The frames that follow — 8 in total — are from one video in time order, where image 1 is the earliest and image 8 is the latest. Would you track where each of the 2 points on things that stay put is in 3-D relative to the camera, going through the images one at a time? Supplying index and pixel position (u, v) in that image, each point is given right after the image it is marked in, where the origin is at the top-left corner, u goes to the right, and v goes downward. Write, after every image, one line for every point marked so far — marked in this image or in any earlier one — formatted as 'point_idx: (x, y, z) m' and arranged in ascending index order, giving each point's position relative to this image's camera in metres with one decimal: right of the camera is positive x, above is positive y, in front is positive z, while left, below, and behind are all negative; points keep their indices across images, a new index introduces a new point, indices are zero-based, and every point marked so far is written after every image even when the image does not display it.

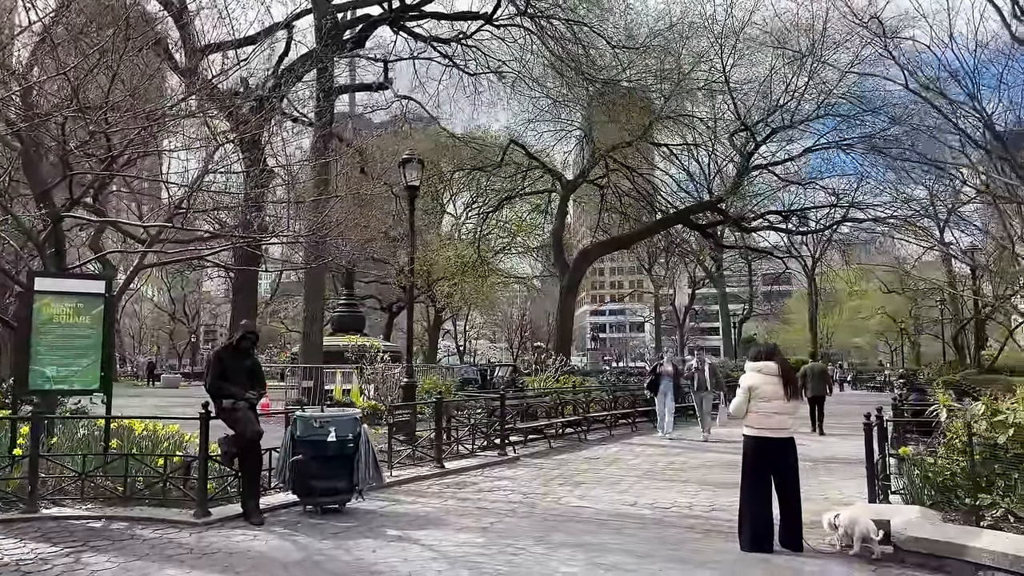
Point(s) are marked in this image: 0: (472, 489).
0: (-0.4, -2.1, +8.8) m
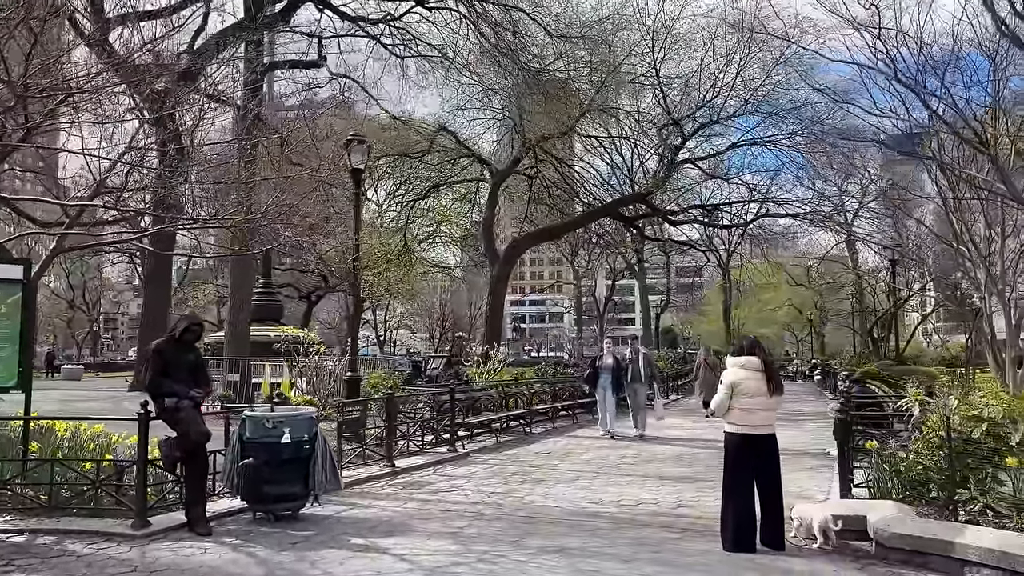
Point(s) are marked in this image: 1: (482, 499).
0: (-0.8, -2.0, +8.4) m
1: (-0.2, -2.0, +8.0) m
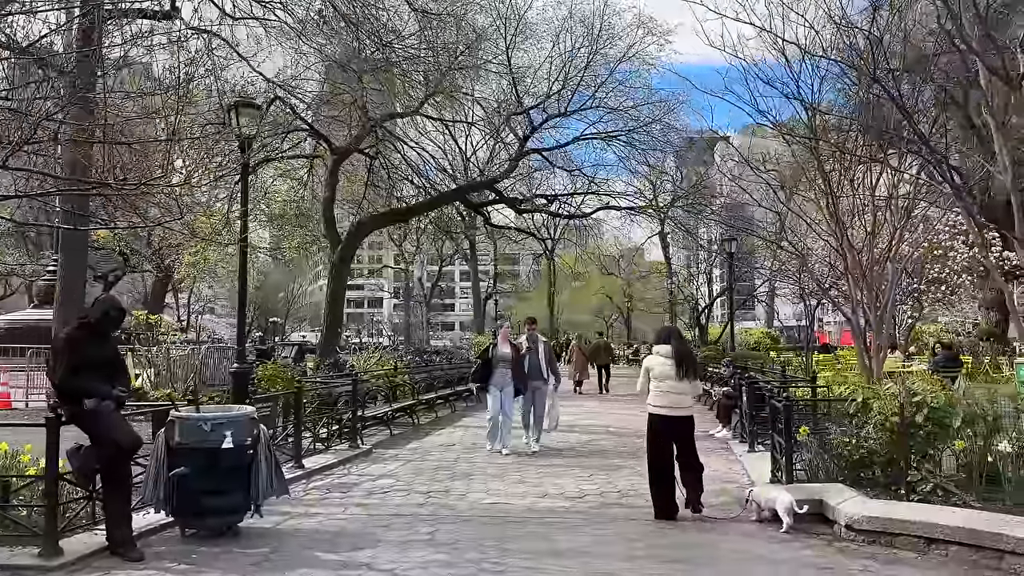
0: (-1.4, -1.8, +7.7) m
1: (-0.7, -1.9, +7.4) m
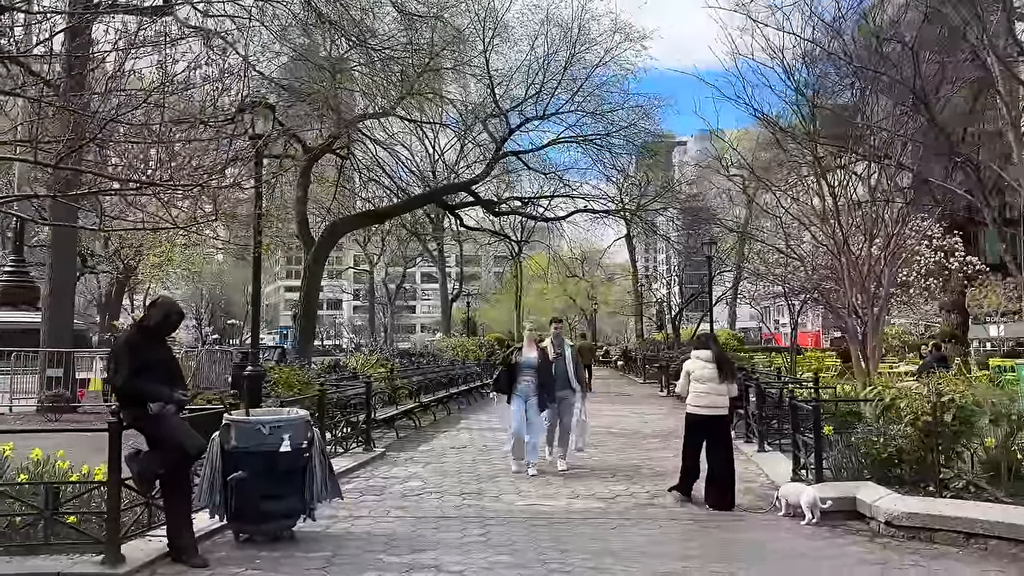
0: (-1.1, -1.9, +7.6) m
1: (-0.4, -1.9, +7.4) m
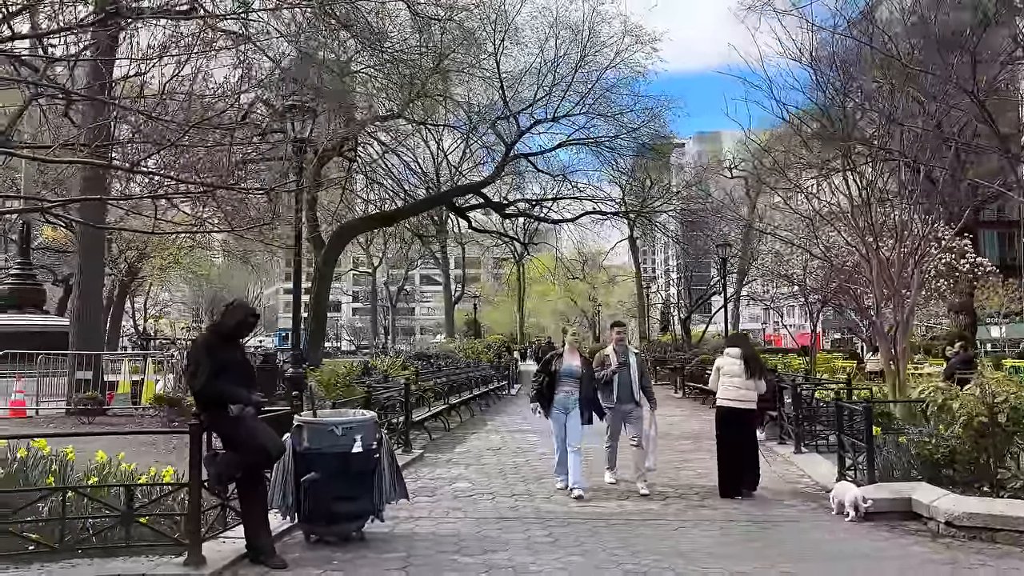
0: (-0.6, -1.9, +7.6) m
1: (+0.1, -1.9, +7.4) m
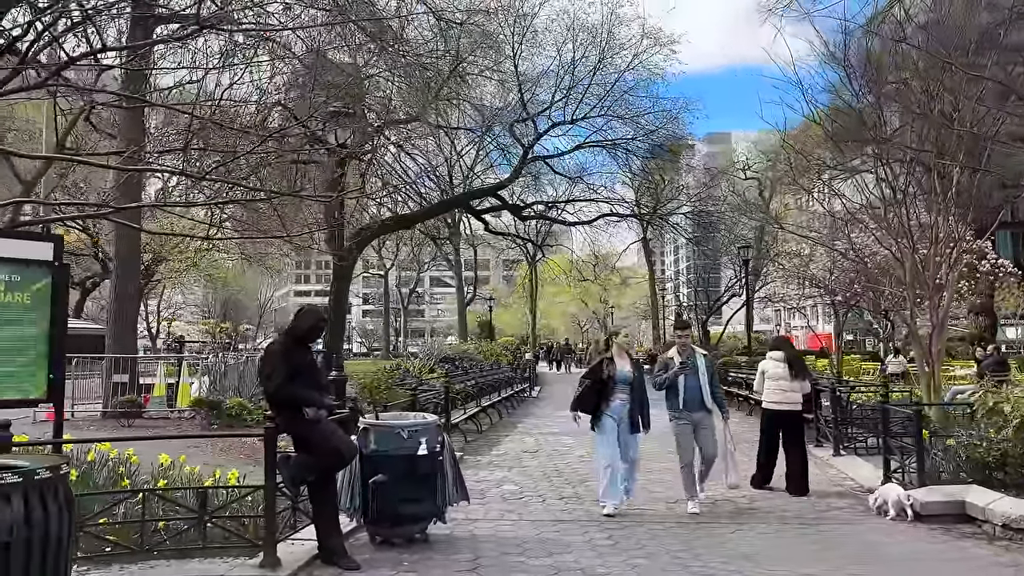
0: (-0.1, -1.9, +7.7) m
1: (+0.5, -1.9, +7.5) m
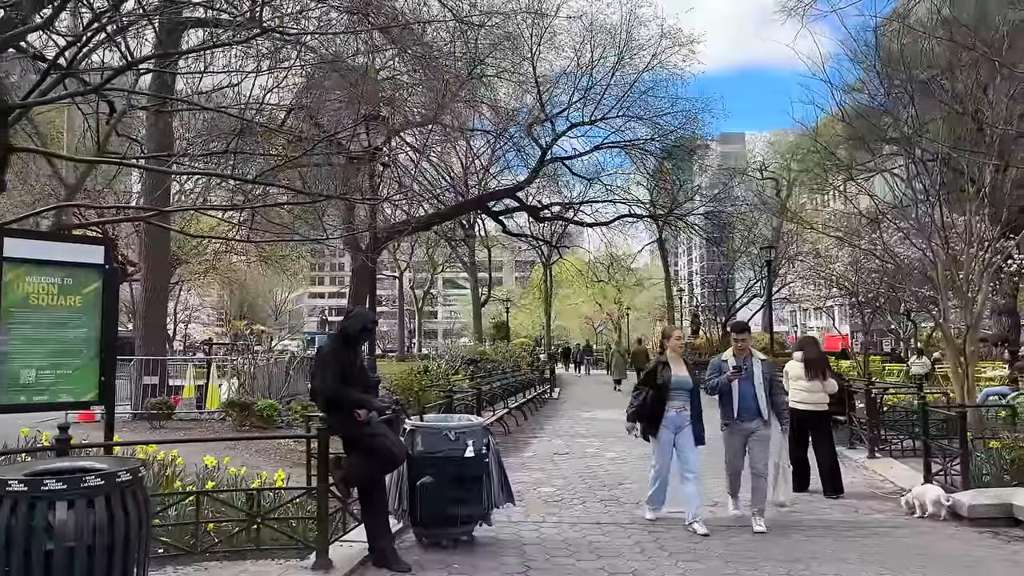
0: (+0.2, -1.9, +7.6) m
1: (+0.9, -1.9, +7.4) m
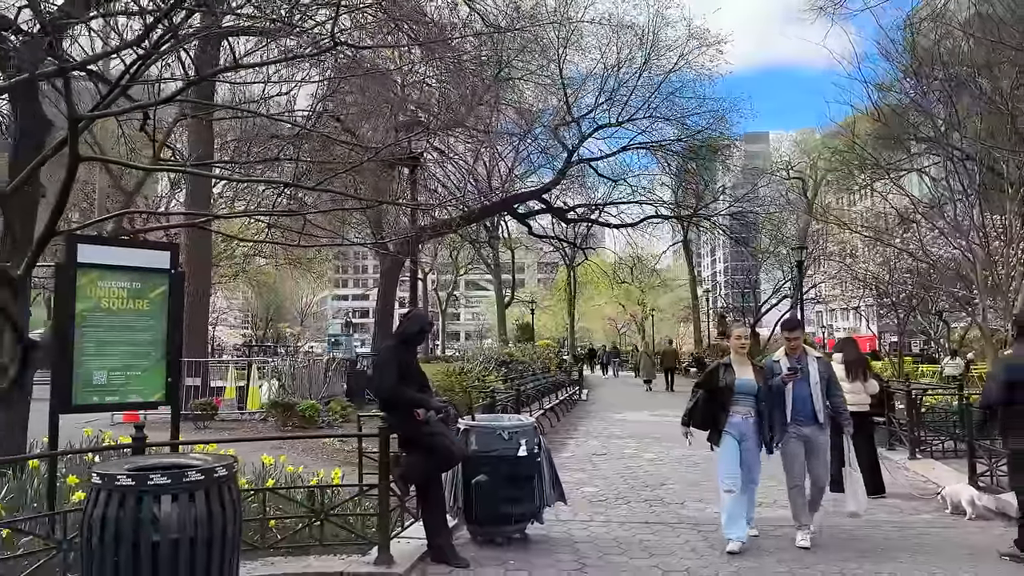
0: (+0.6, -1.9, +7.7) m
1: (+1.3, -1.9, +7.5) m
